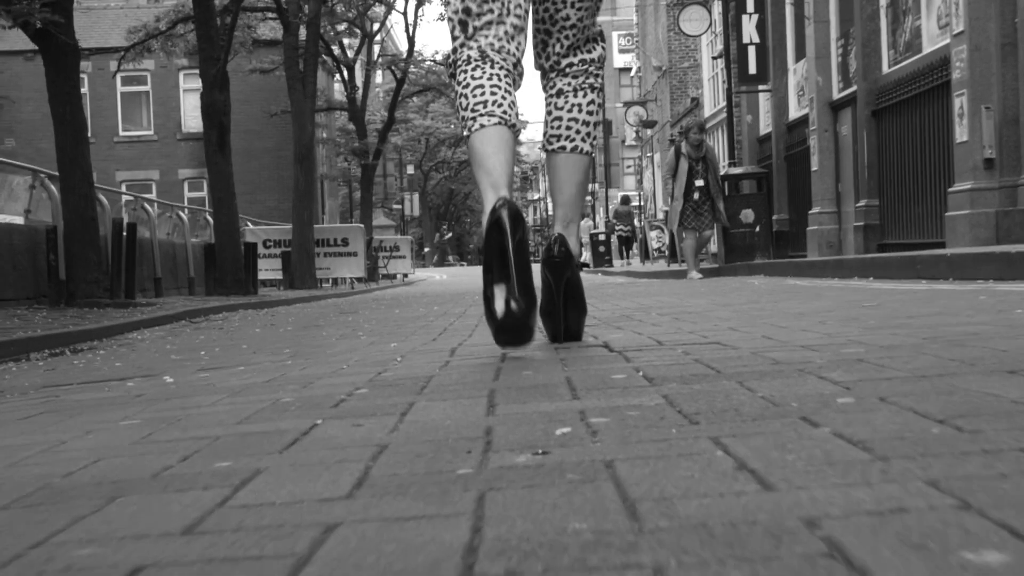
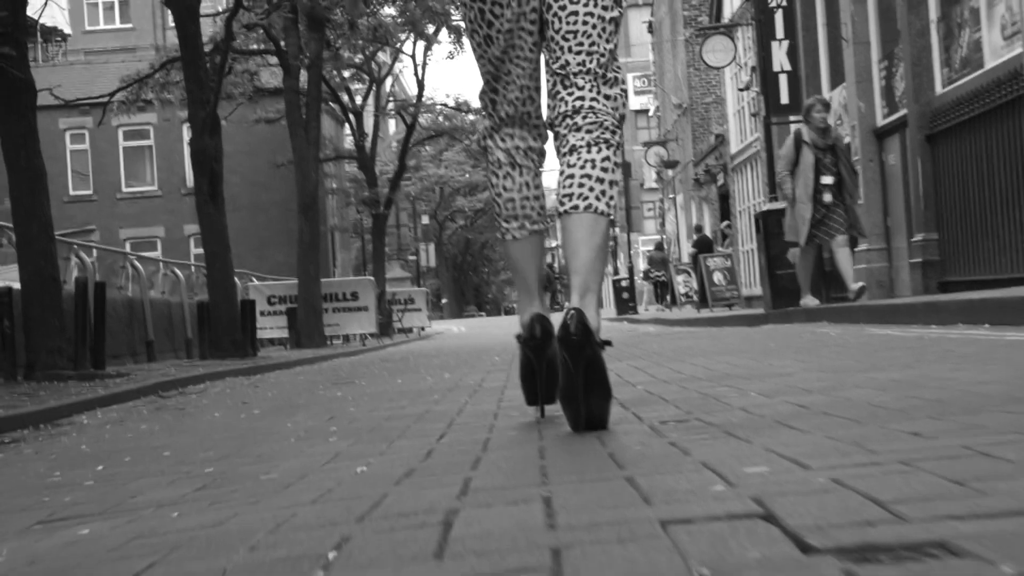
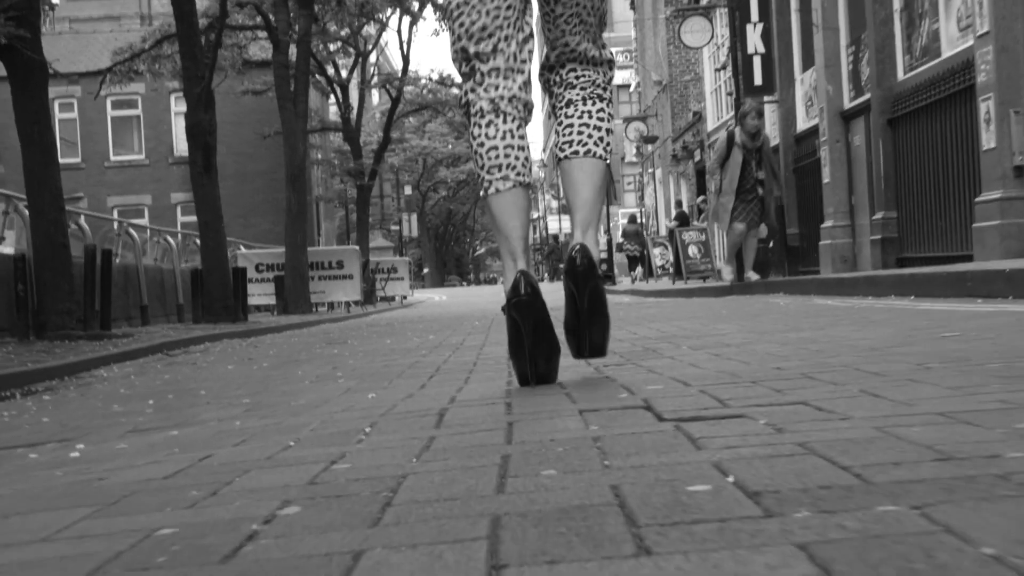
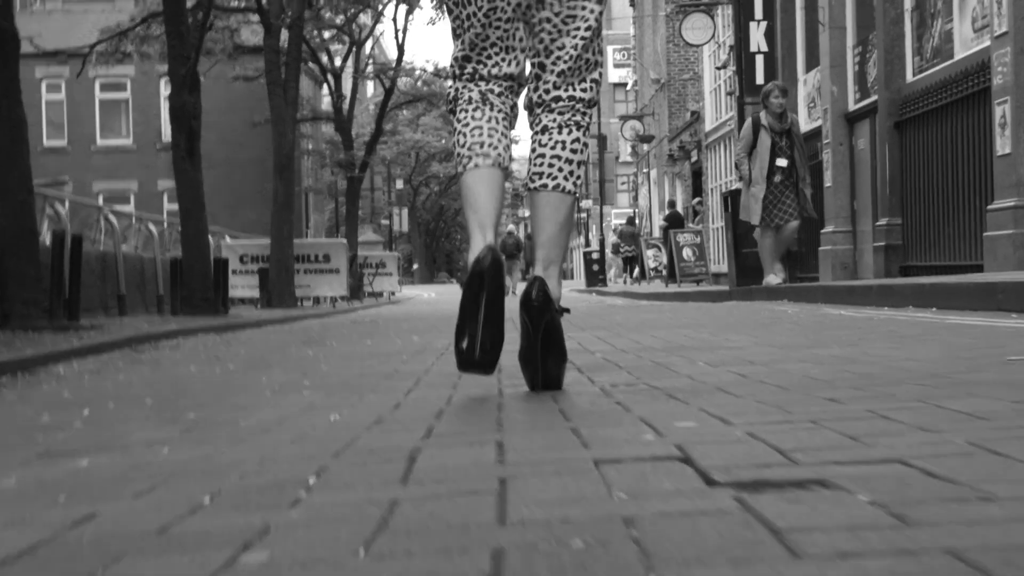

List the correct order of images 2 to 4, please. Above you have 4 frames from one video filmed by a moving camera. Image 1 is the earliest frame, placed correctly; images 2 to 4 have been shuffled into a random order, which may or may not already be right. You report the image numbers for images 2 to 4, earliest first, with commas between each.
3, 4, 2
